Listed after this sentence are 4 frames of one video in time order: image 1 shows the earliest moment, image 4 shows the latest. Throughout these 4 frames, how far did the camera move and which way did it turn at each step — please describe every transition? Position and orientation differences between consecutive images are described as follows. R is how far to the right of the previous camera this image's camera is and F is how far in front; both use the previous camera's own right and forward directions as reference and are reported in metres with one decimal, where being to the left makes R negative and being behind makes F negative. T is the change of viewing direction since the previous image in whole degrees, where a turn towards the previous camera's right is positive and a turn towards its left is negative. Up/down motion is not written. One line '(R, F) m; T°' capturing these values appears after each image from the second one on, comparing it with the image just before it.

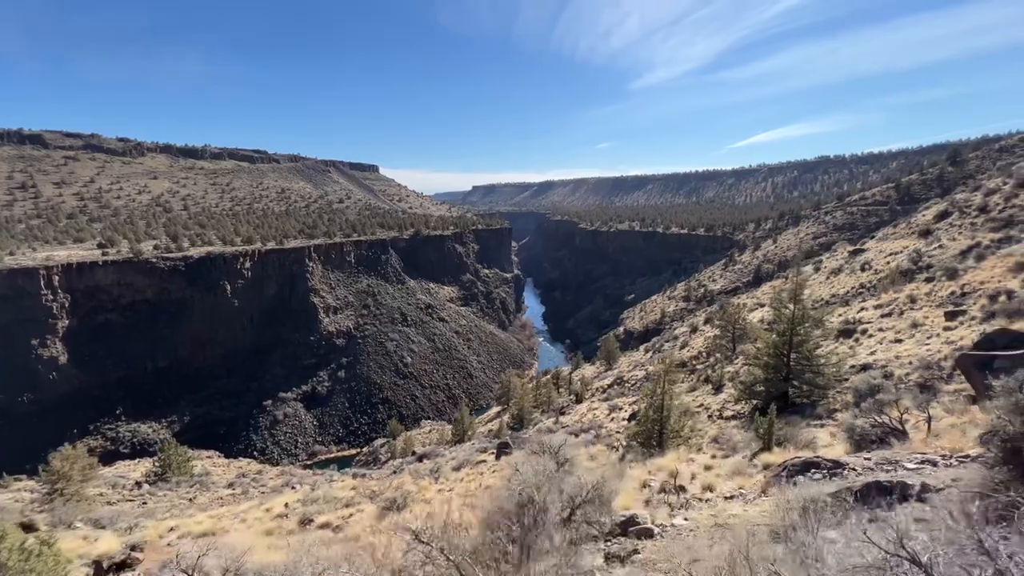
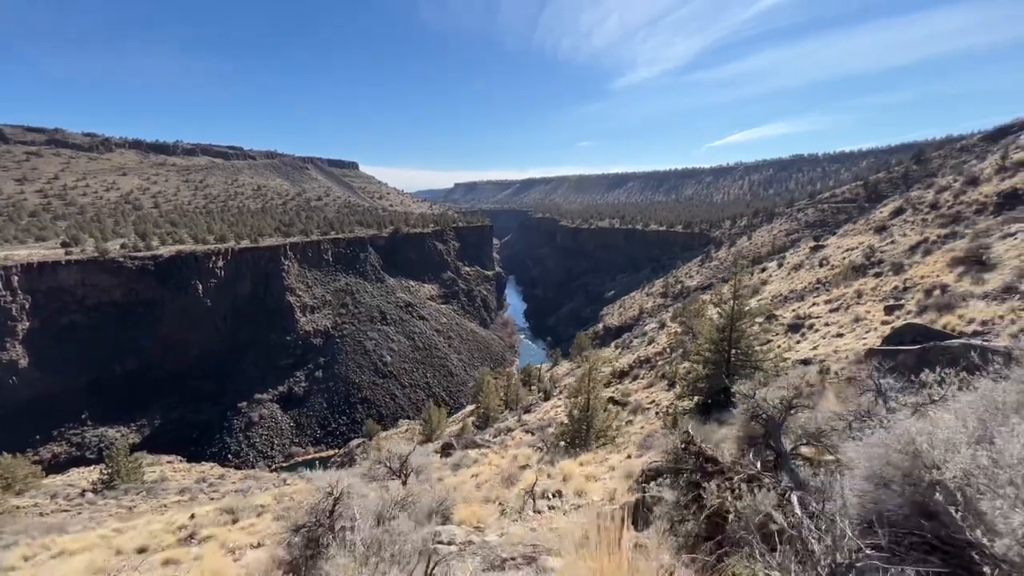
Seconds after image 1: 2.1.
(+1.0, +0.2) m; +2°
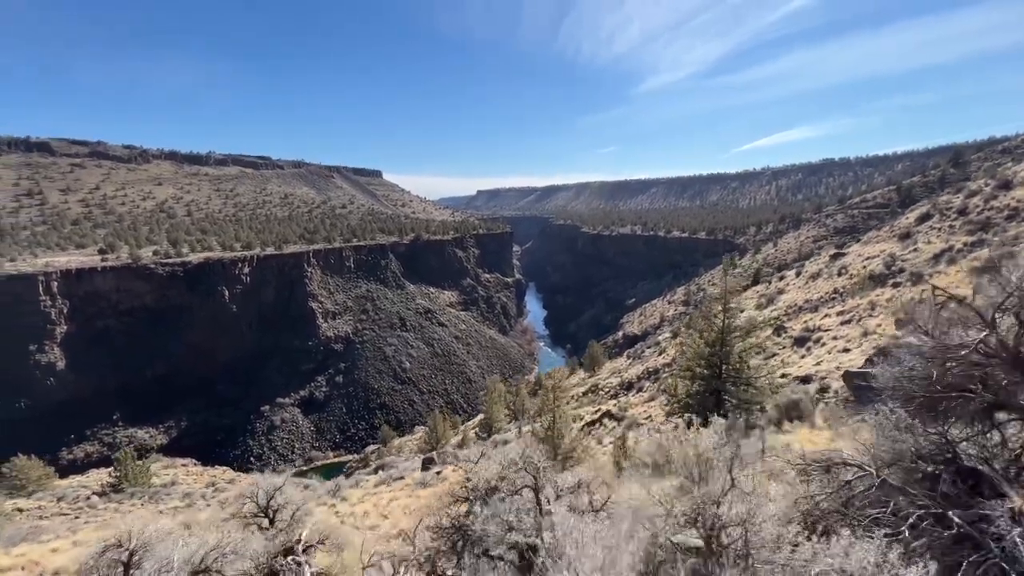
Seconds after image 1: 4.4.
(+1.0, +0.4) m; -3°
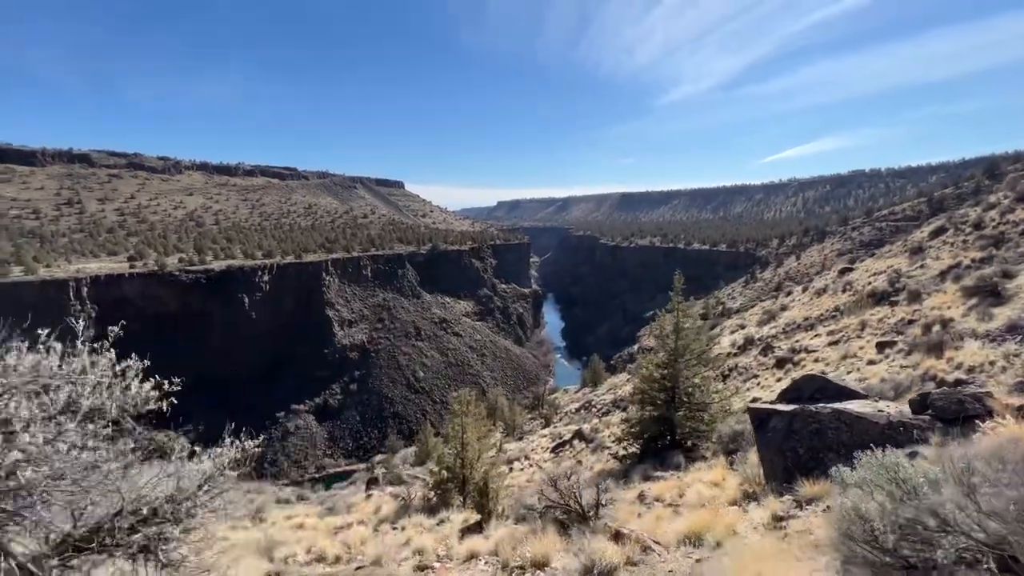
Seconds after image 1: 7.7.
(+1.7, +0.5) m; -3°
